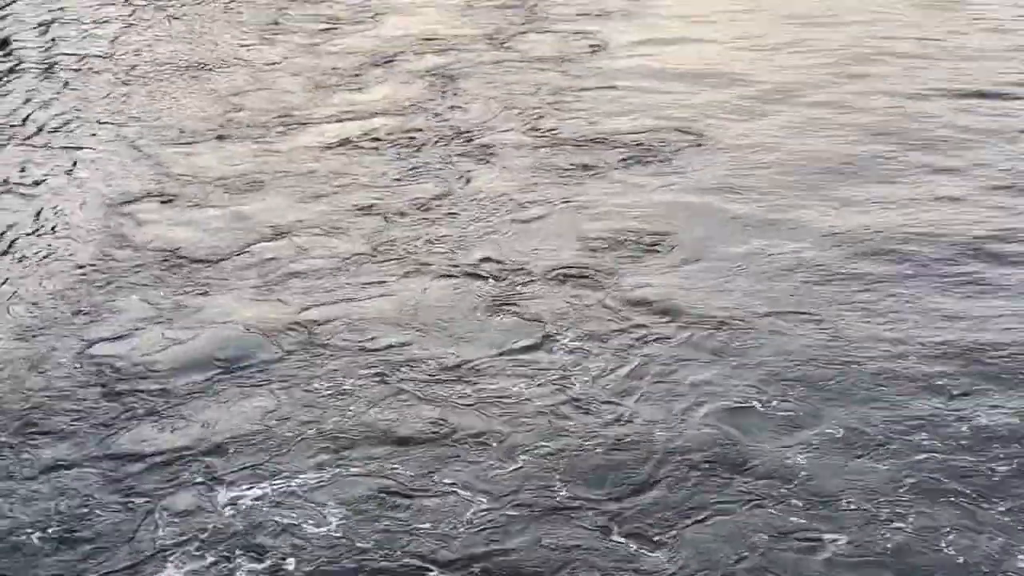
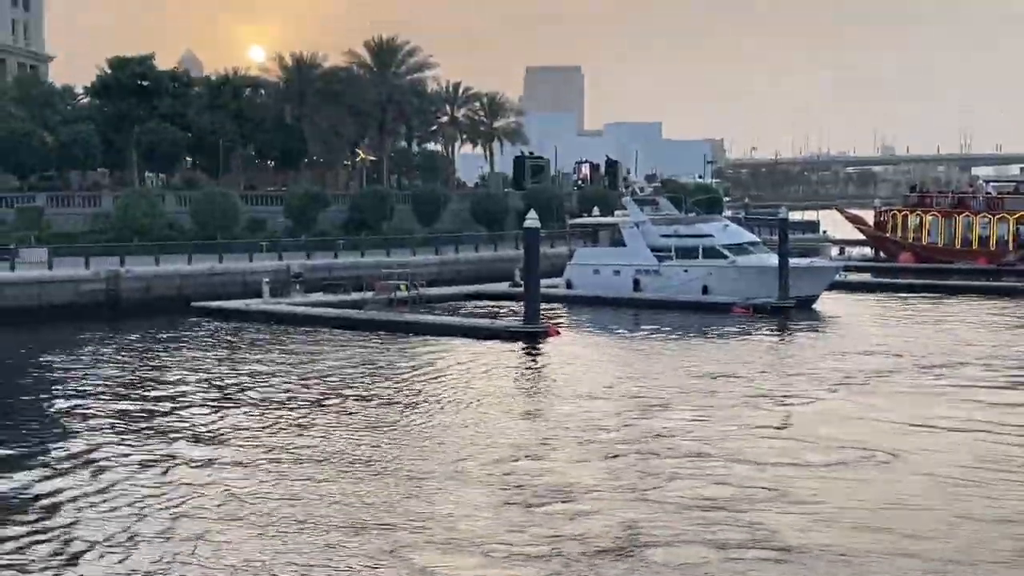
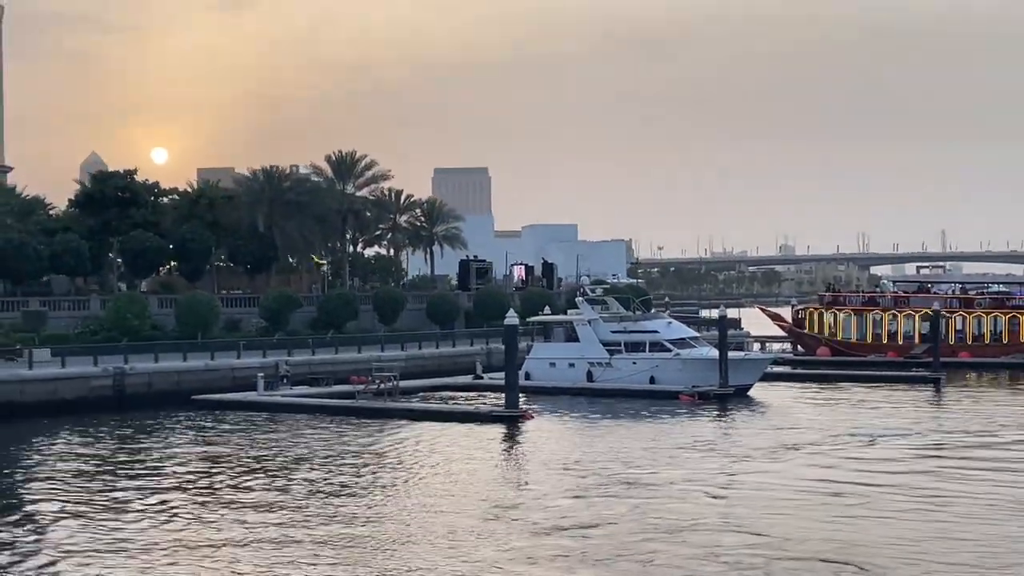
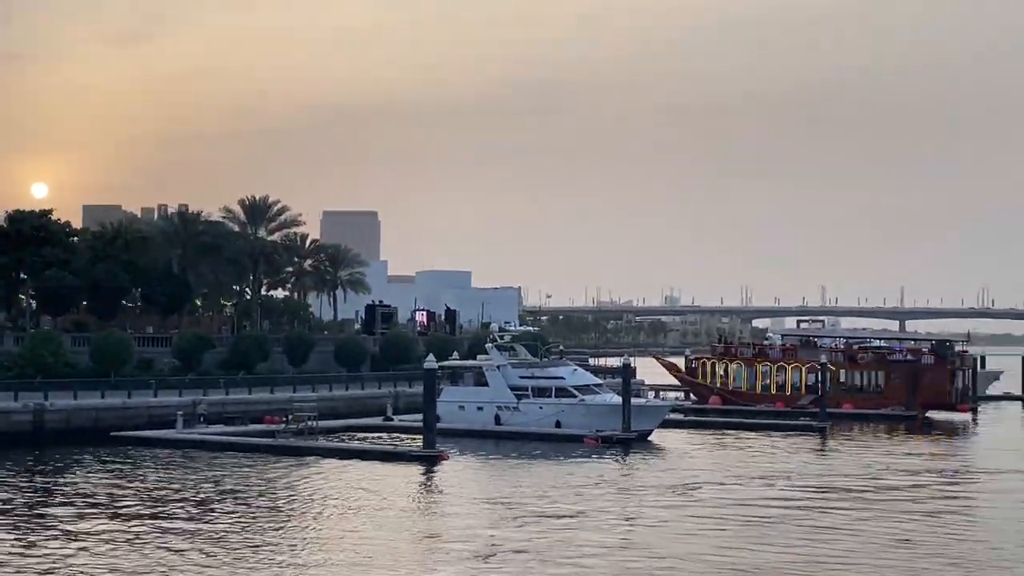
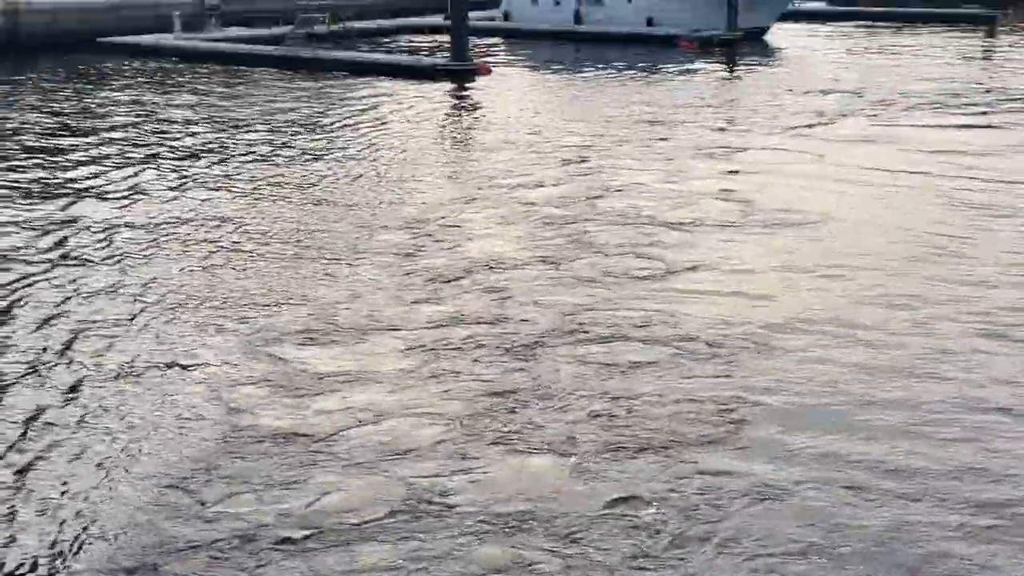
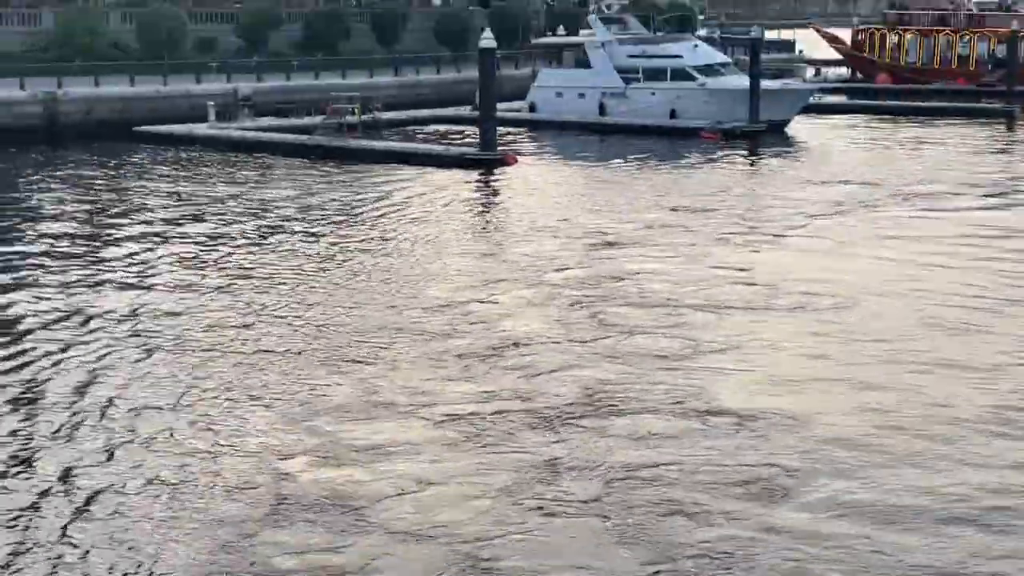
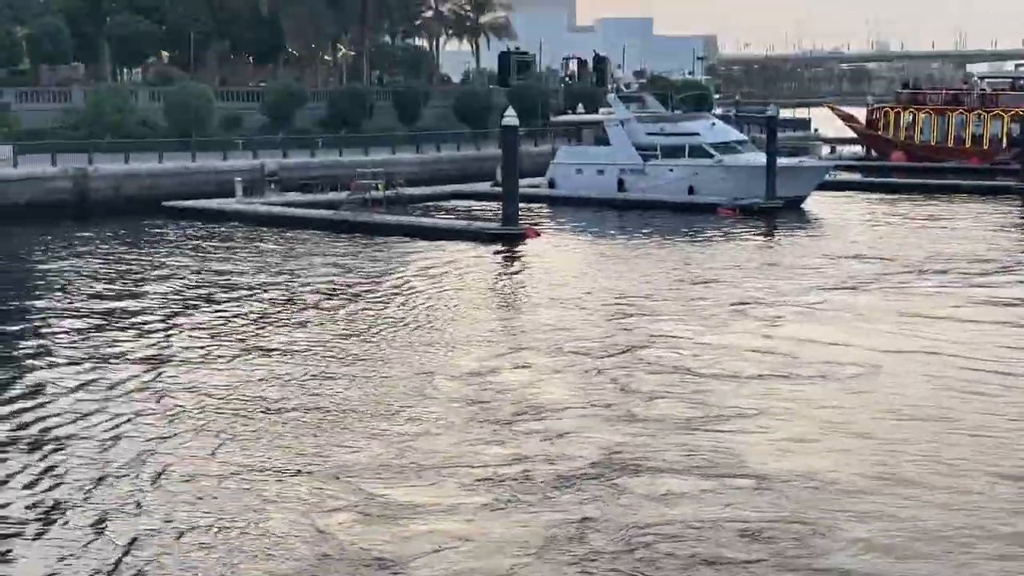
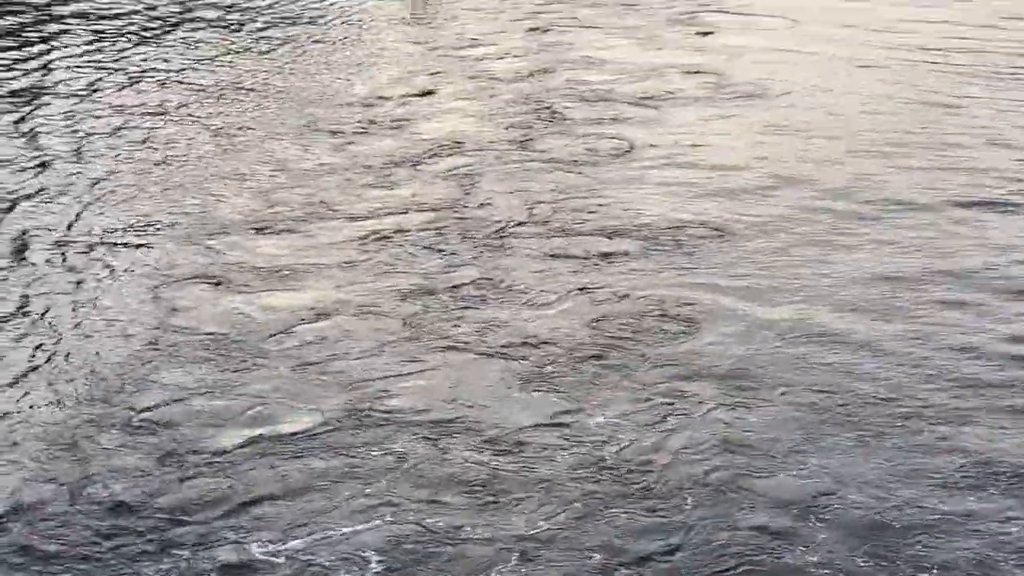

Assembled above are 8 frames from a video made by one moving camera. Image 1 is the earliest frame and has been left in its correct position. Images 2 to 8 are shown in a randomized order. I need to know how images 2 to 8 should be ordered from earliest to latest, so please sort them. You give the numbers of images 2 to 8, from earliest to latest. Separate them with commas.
8, 5, 6, 7, 2, 3, 4
